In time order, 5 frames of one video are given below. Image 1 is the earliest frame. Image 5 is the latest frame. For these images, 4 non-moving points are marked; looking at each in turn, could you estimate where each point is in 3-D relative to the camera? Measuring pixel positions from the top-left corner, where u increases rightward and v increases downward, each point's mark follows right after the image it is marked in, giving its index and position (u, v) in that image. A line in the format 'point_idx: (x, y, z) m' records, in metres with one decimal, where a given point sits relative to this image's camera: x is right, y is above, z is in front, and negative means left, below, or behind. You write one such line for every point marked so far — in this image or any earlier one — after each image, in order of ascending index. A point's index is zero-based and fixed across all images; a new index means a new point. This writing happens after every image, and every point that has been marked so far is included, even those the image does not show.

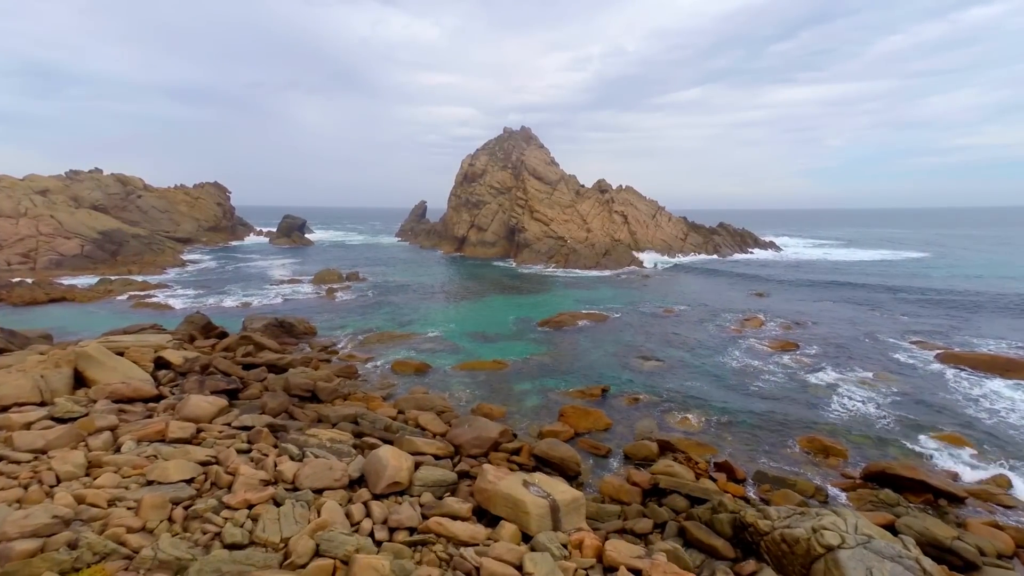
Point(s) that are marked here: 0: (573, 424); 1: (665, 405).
0: (+2.0, -4.6, +15.8) m
1: (+5.6, -4.4, +17.5) m
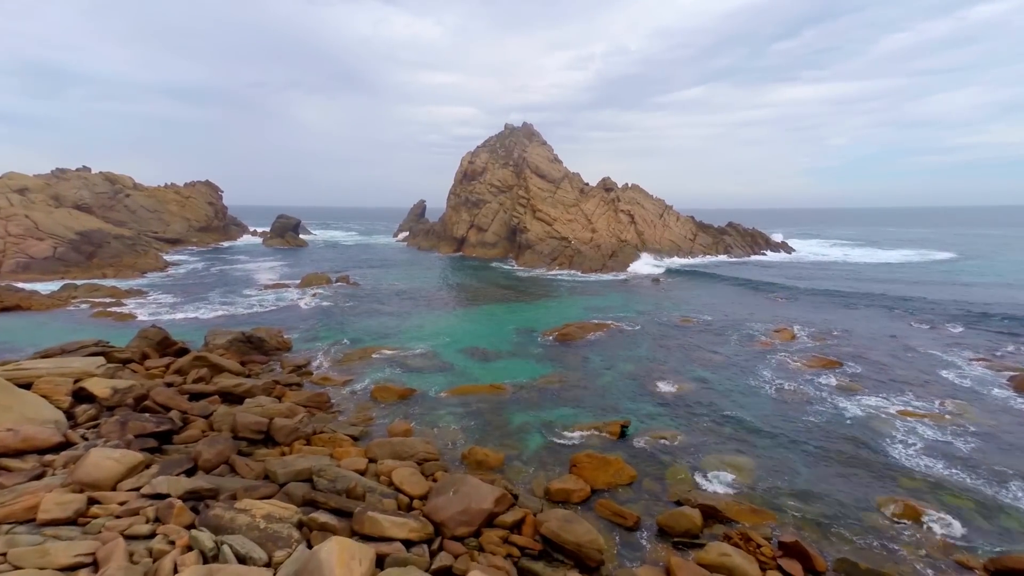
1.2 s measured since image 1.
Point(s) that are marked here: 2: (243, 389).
0: (+2.0, -5.0, +12.6) m
1: (+5.6, -4.9, +14.2) m
2: (-9.7, -3.6, +17.2) m
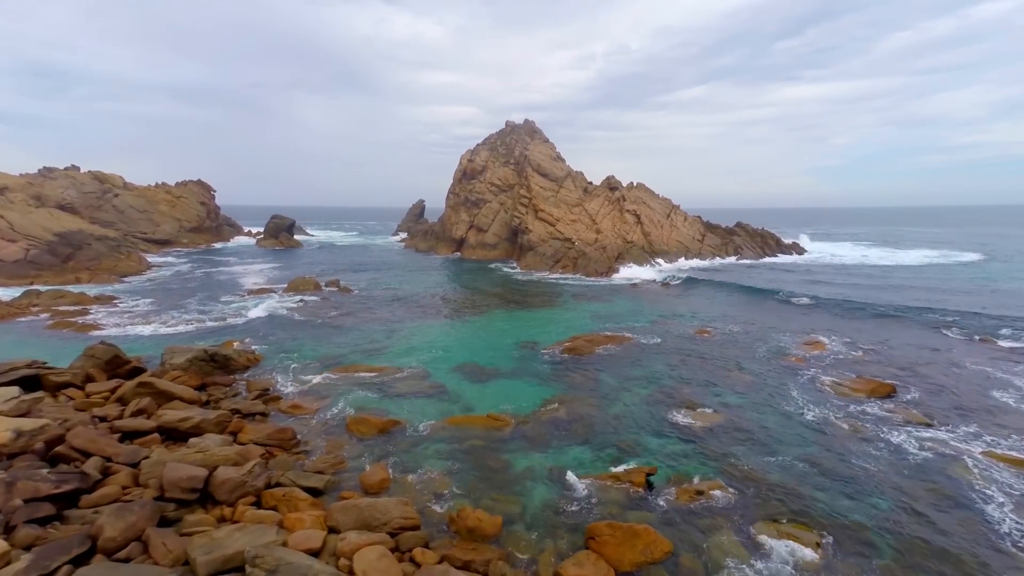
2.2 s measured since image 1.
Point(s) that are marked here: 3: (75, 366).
0: (+2.0, -5.5, +9.7) m
1: (+5.6, -5.4, +11.3) m
2: (-9.7, -4.1, +14.3) m
3: (-17.2, -3.1, +18.7) m
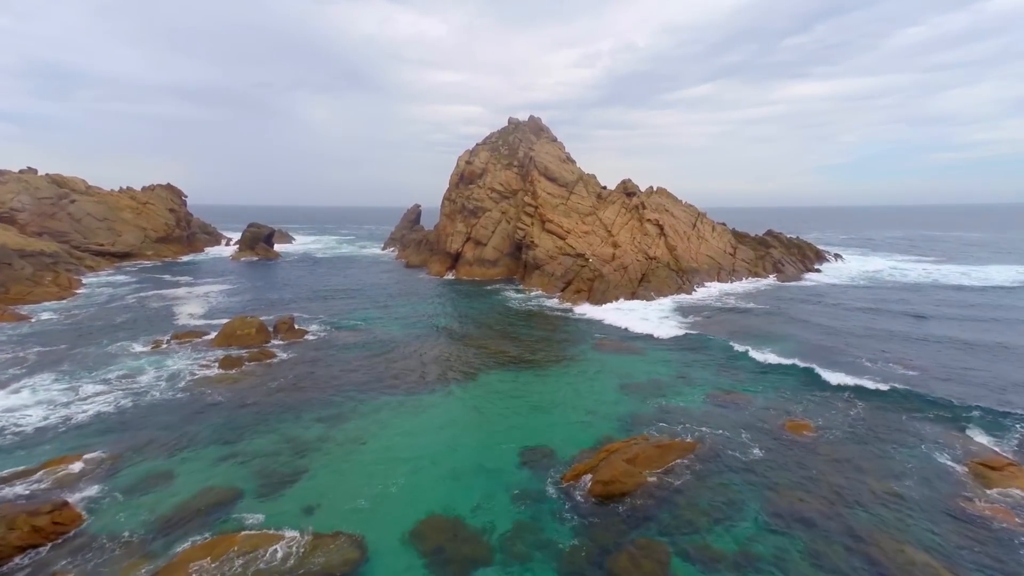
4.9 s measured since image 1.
0: (+1.8, -8.5, +0.2) m
1: (+5.4, -8.3, +1.8) m
2: (-9.9, -7.0, +5.0) m
3: (-17.3, -6.0, +9.4) m
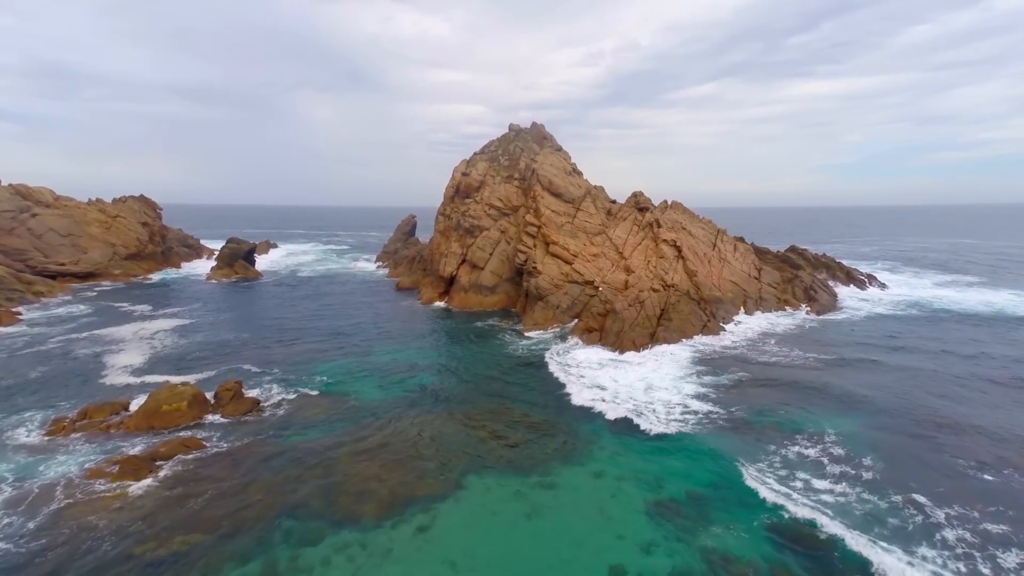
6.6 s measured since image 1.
0: (+1.5, -11.8, -6.1) m
1: (+5.1, -11.7, -4.5) m
2: (-10.1, -10.4, -1.3) m
3: (-17.5, -9.3, +3.1) m
